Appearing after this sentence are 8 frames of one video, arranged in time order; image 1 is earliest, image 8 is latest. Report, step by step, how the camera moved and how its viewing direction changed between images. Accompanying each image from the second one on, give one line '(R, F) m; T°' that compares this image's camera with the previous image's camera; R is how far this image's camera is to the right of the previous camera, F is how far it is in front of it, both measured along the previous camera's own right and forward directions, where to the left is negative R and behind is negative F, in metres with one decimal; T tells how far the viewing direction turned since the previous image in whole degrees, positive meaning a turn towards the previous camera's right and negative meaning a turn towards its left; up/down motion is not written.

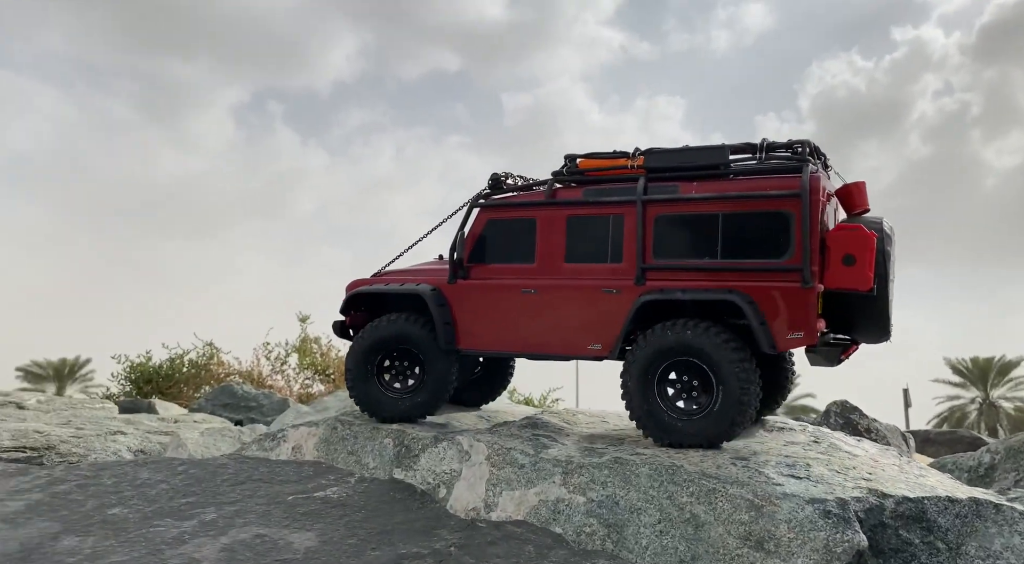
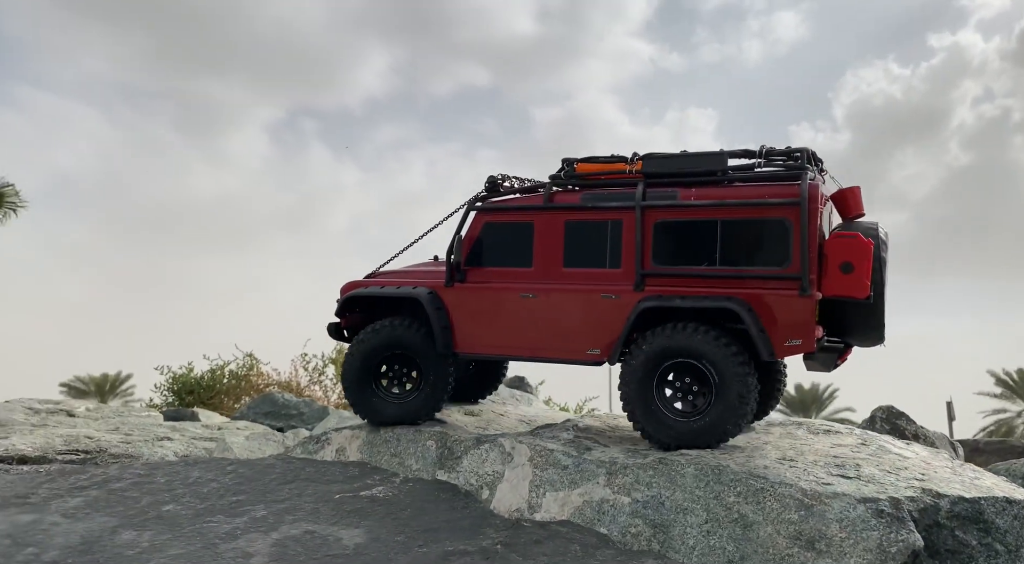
(-0.1, 0.0) m; -2°
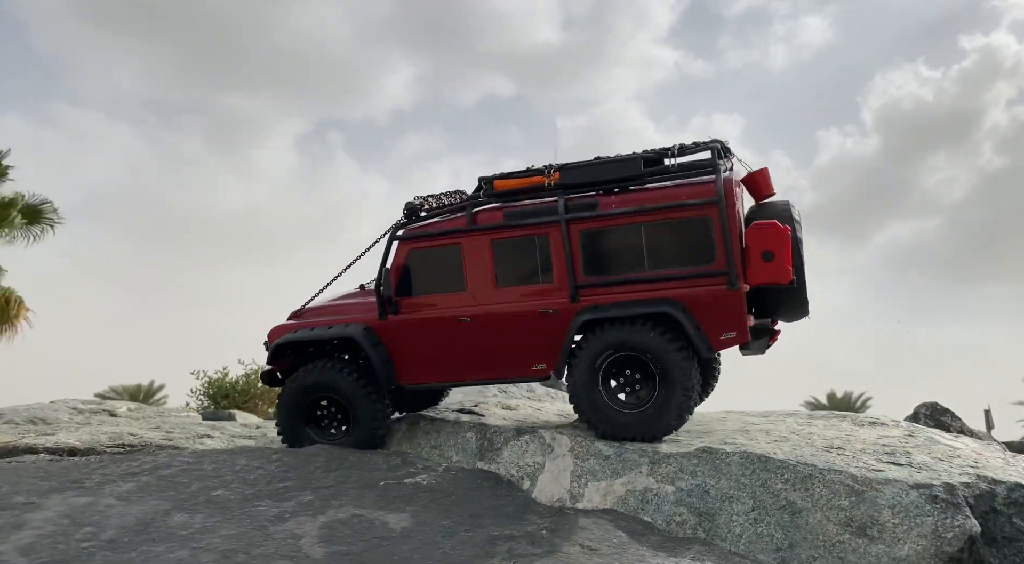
(-0.1, 0.0) m; -2°
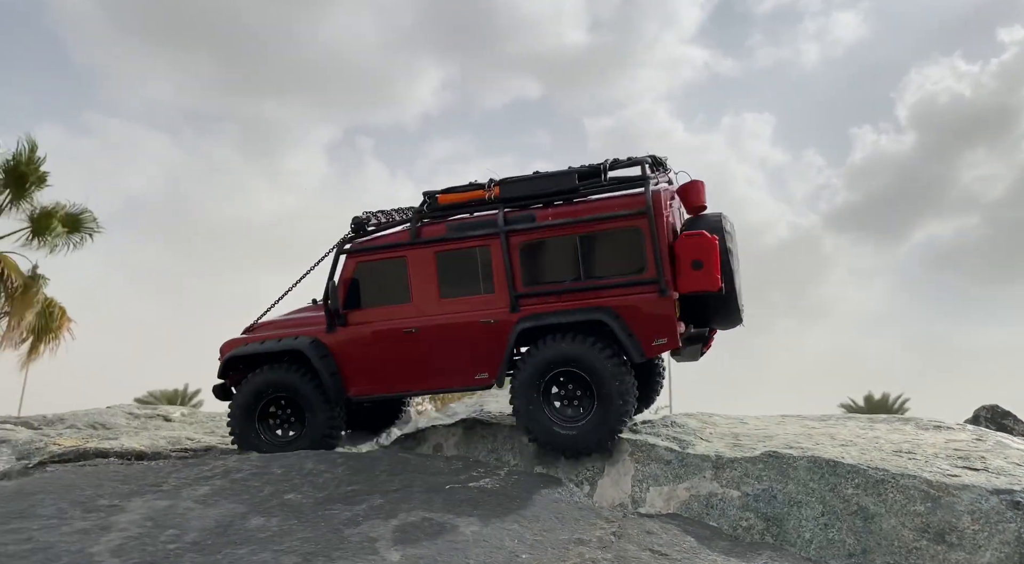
(-0.2, 0.0) m; -2°
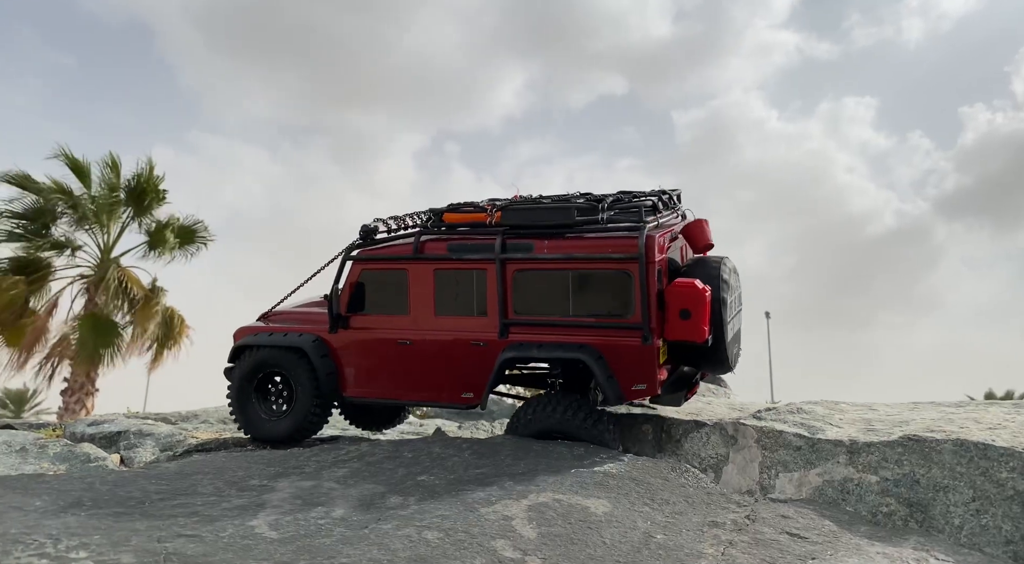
(-0.2, -0.1) m; -7°
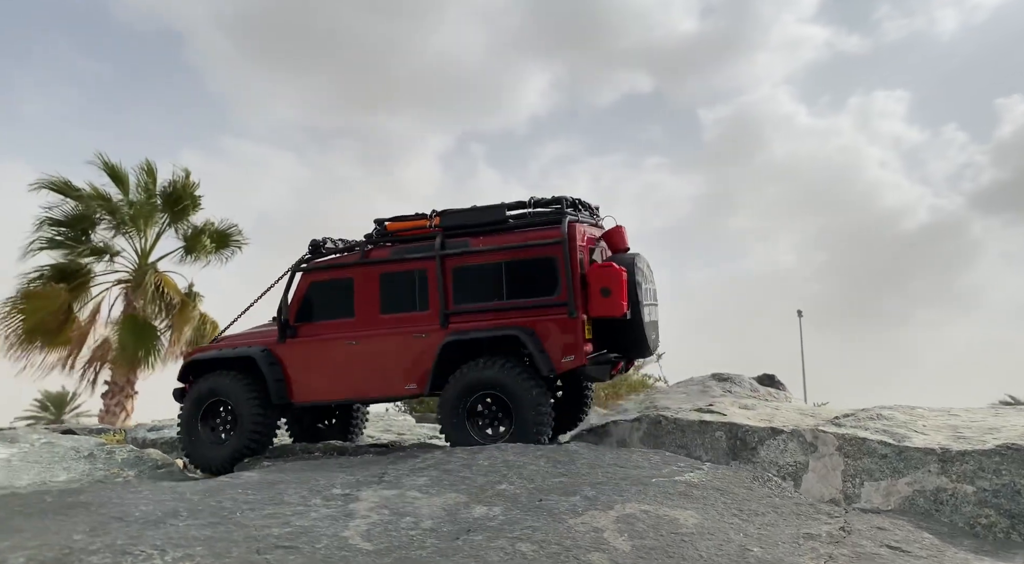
(-0.4, 0.0) m; -2°
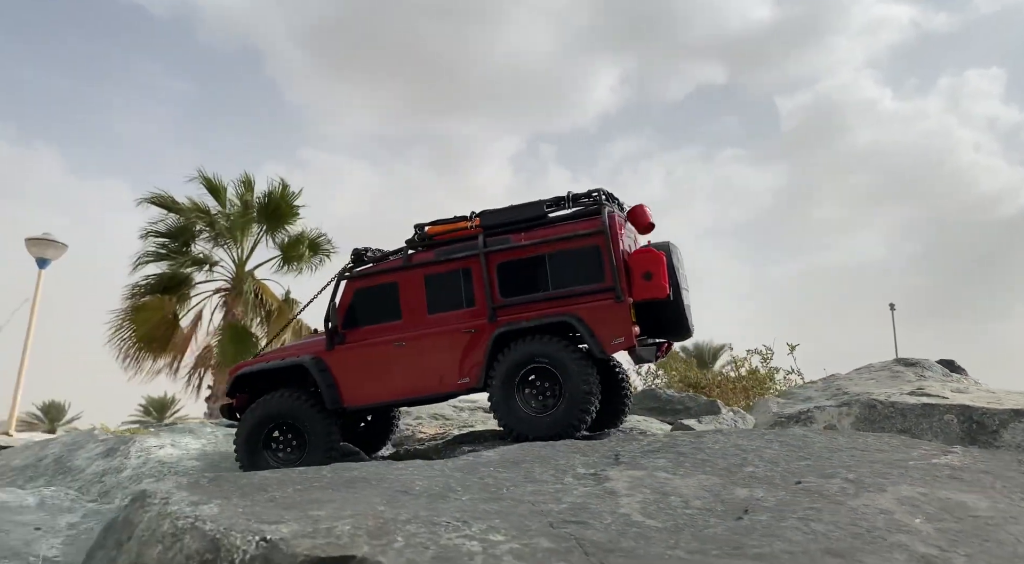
(-1.1, 0.0) m; -6°
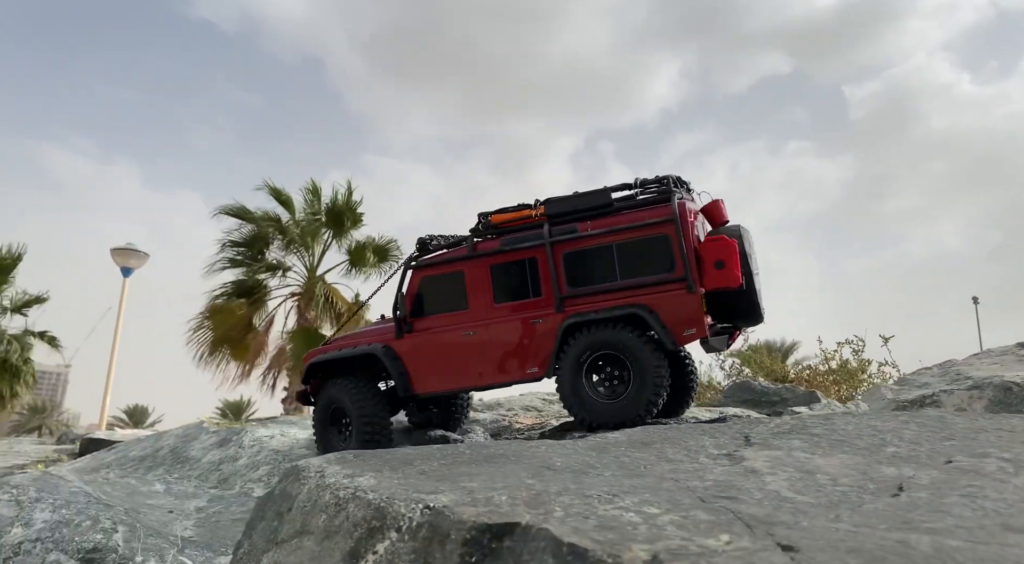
(-0.4, 0.0) m; -5°
